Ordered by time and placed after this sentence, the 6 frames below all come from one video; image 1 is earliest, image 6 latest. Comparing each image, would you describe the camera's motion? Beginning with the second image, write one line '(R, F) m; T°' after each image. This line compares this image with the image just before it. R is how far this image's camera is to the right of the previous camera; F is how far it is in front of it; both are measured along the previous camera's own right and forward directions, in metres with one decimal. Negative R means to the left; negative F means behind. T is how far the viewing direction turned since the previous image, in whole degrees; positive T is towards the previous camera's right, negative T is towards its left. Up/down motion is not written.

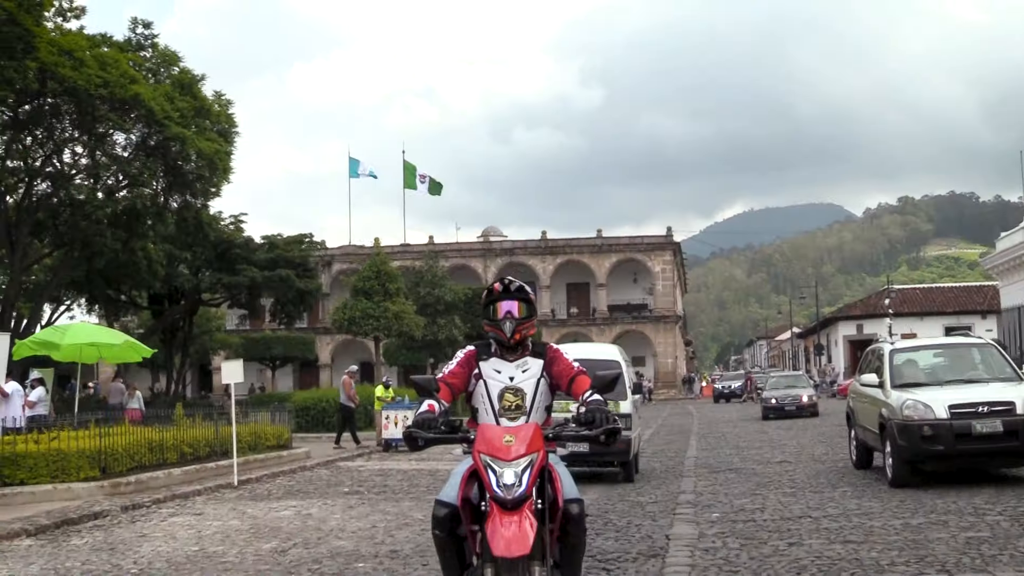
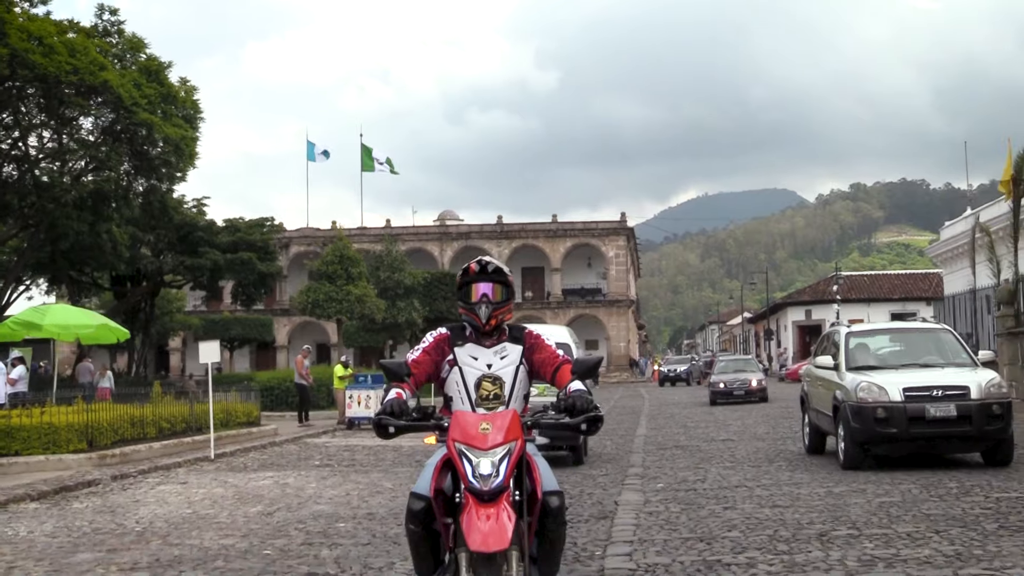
(-0.1, -1.0) m; +2°
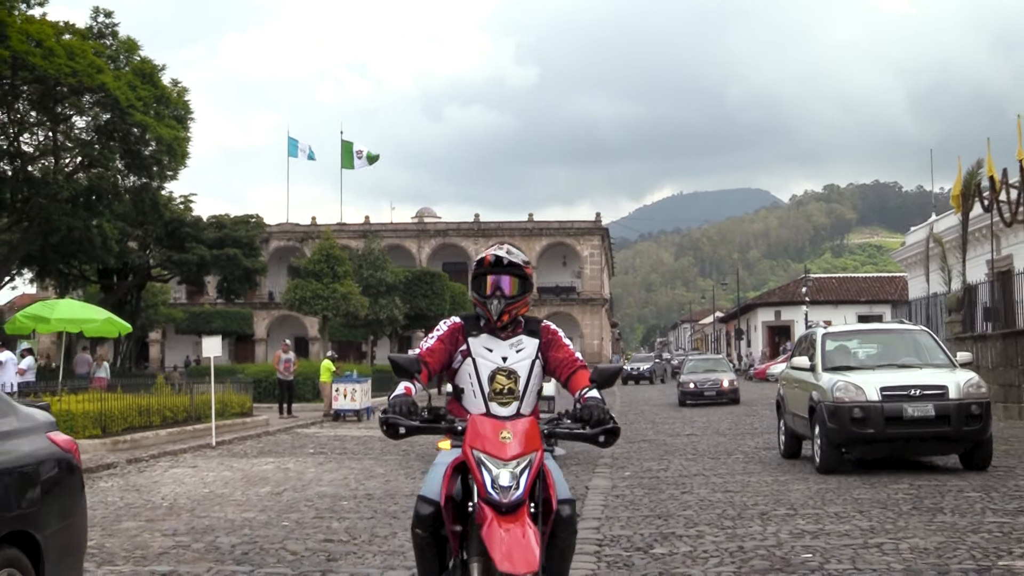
(-0.1, -1.3) m; +1°
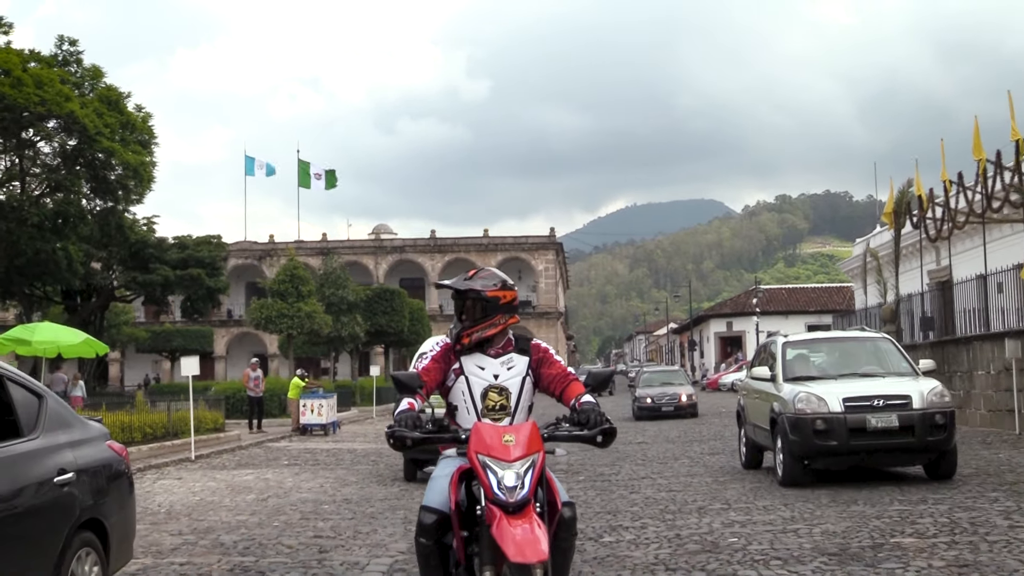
(-0.1, -1.2) m; +2°
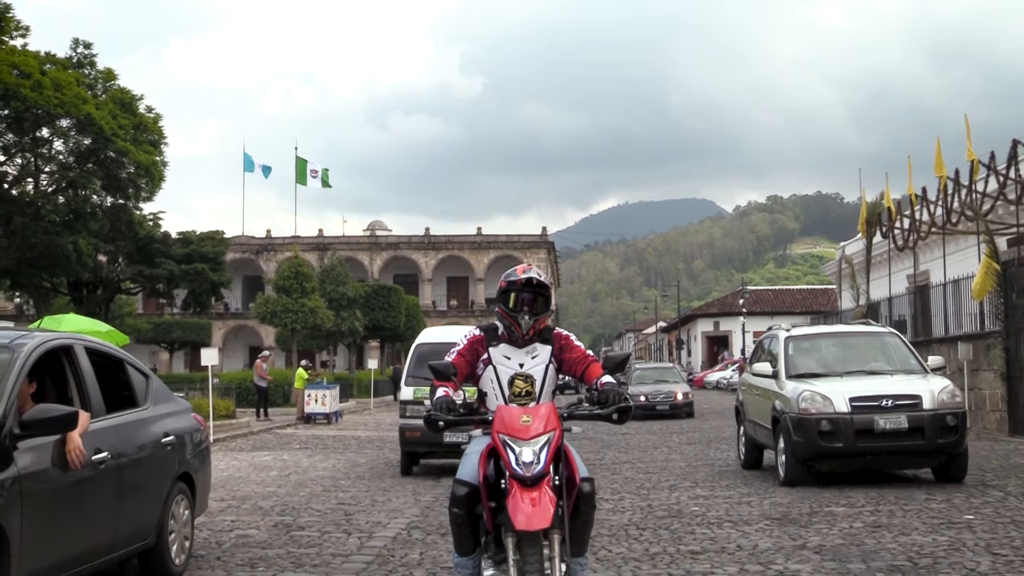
(-0.1, -1.6) m; +1°
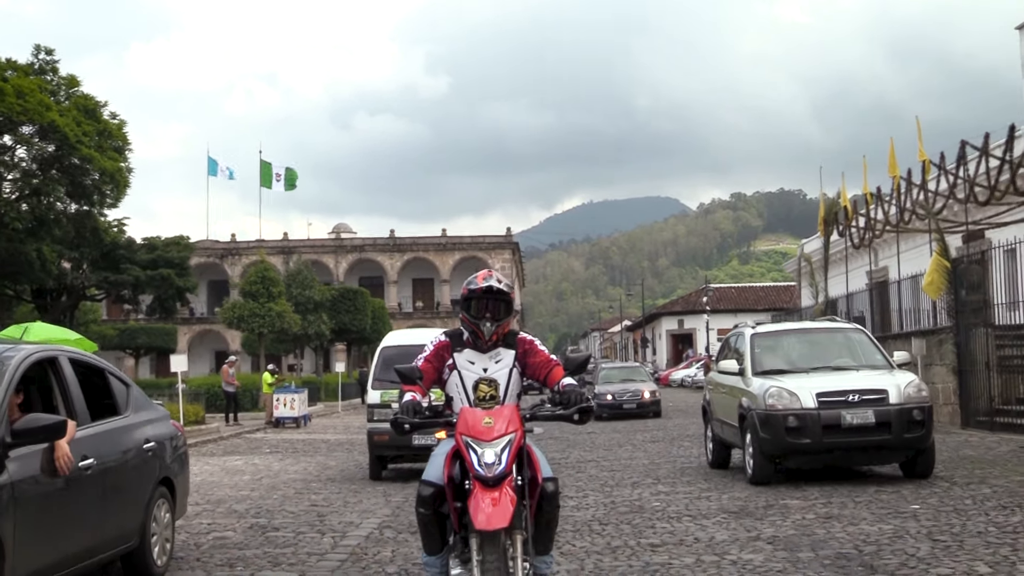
(0.0, -0.4) m; +2°
